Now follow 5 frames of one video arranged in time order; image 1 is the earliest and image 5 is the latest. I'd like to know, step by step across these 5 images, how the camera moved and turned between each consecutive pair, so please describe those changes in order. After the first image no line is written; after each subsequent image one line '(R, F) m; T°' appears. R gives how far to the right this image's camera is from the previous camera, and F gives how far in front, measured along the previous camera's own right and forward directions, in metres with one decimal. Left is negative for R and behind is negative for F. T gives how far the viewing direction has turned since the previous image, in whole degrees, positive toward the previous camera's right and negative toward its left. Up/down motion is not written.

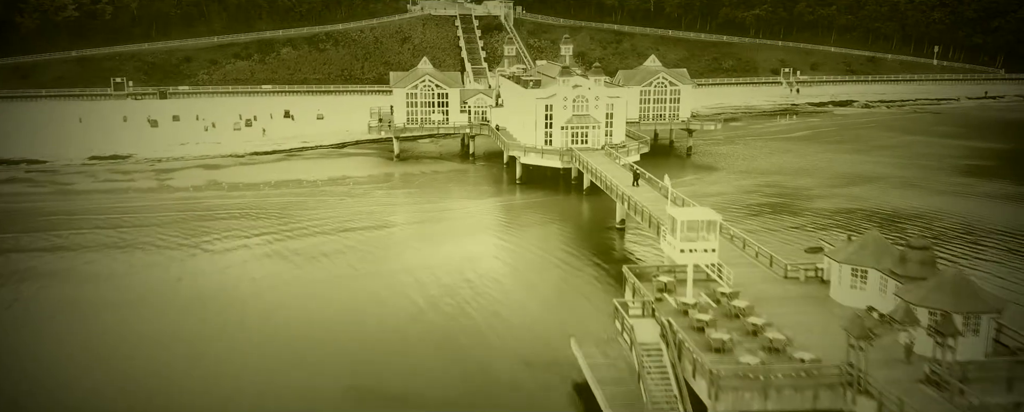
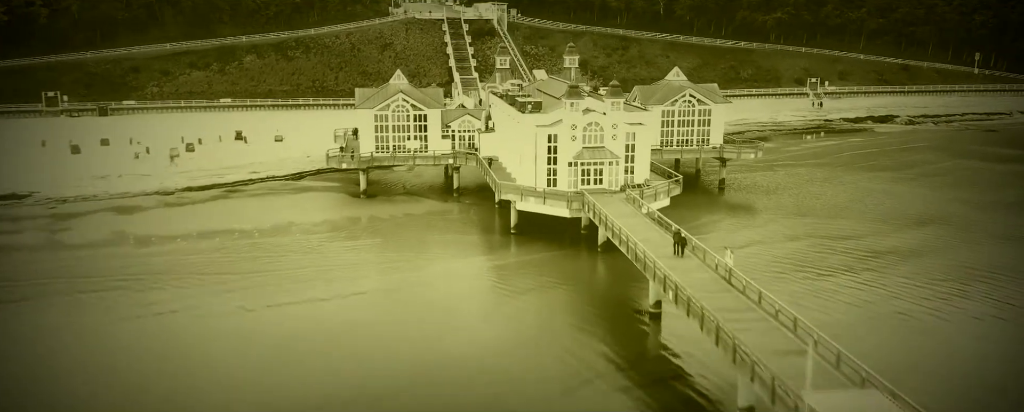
(0.0, +6.8) m; 0°
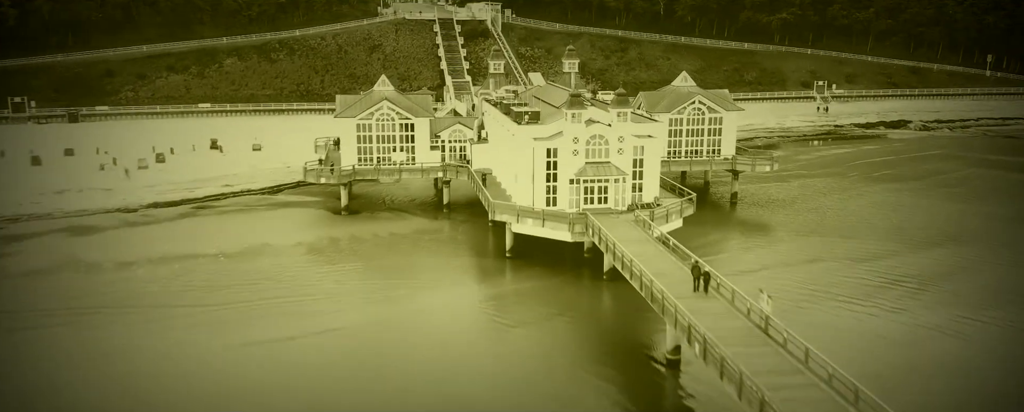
(0.0, +2.4) m; 0°
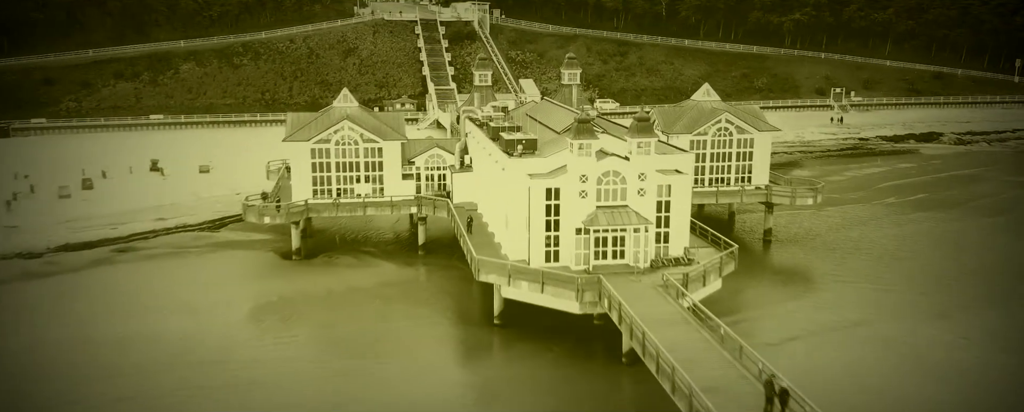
(0.0, +4.8) m; +1°
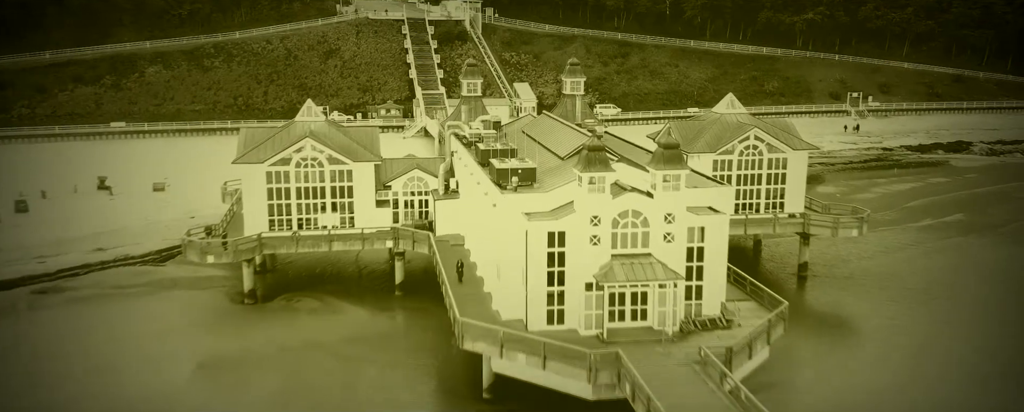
(0.0, +3.4) m; 0°
